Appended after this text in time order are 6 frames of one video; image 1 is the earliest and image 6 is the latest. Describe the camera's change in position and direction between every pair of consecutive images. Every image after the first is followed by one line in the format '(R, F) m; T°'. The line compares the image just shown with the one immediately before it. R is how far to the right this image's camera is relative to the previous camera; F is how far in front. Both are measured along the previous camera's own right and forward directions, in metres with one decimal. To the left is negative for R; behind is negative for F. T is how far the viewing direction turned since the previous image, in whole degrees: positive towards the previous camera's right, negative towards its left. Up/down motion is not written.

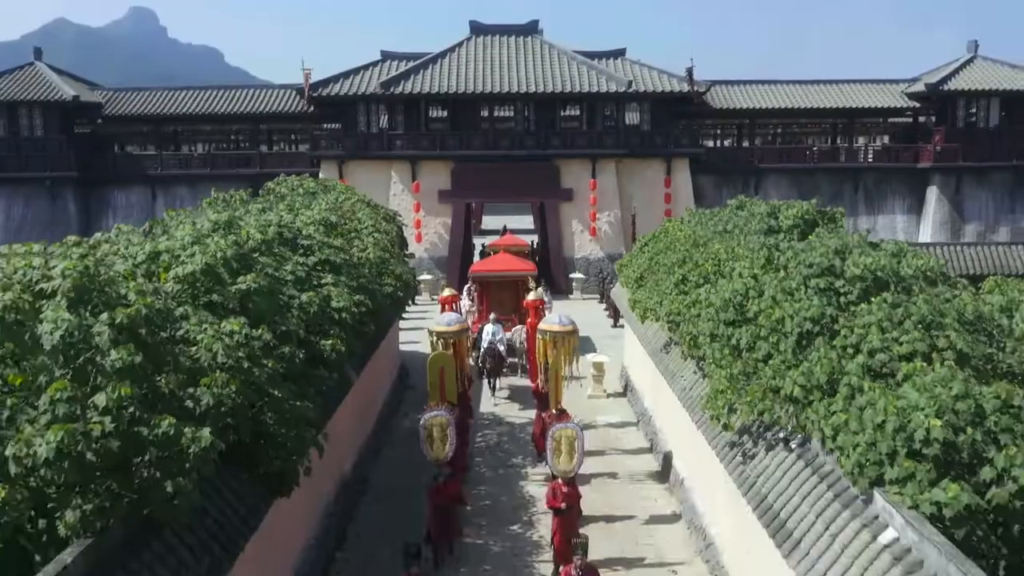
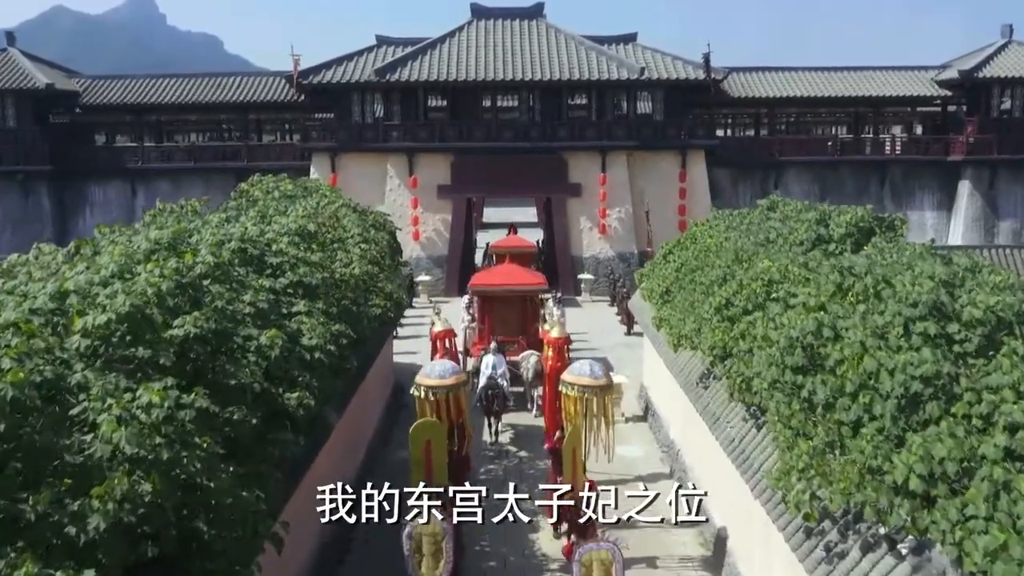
(-0.1, +1.8) m; 0°
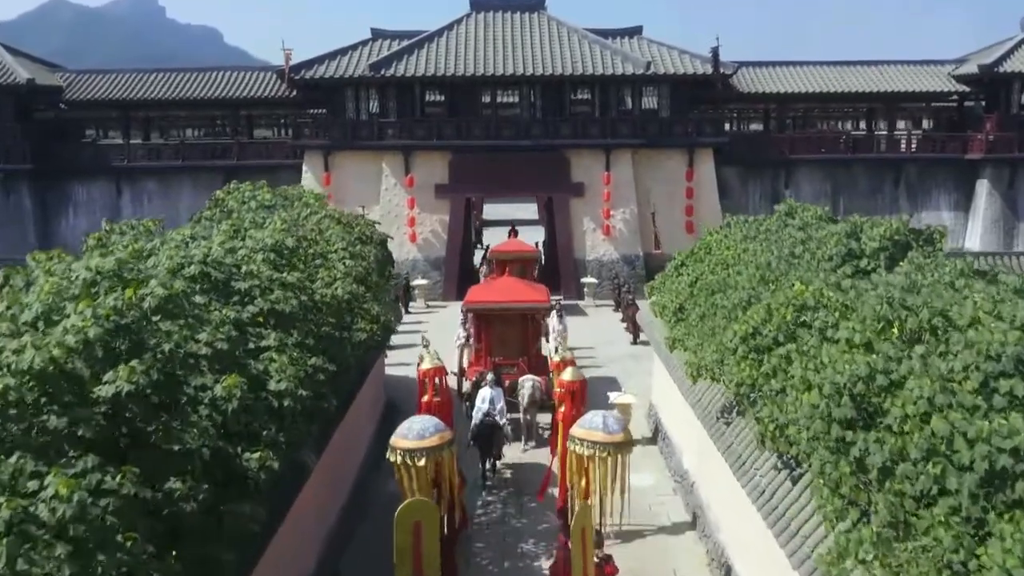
(0.0, +1.1) m; 0°
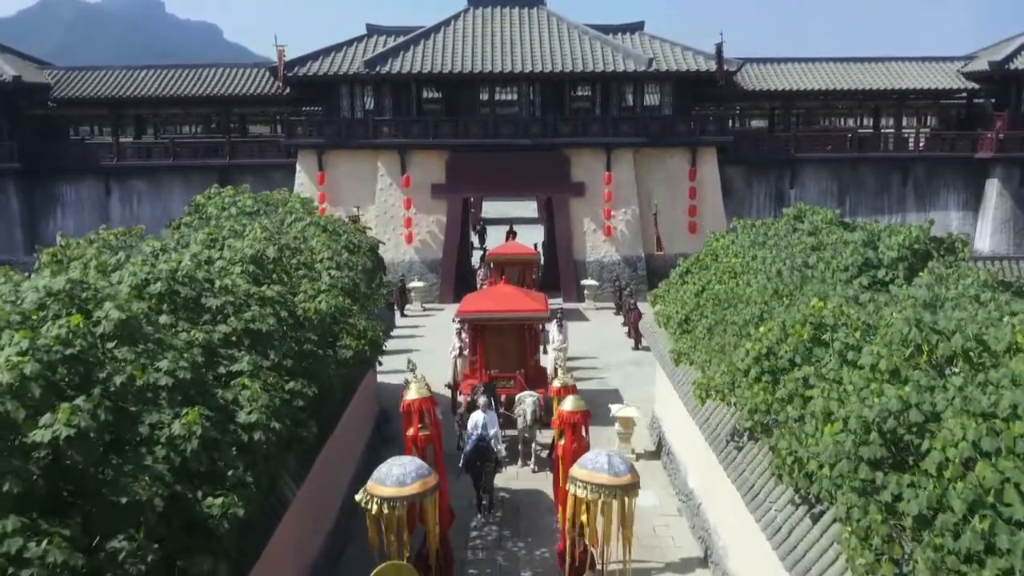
(0.0, +0.6) m; 0°
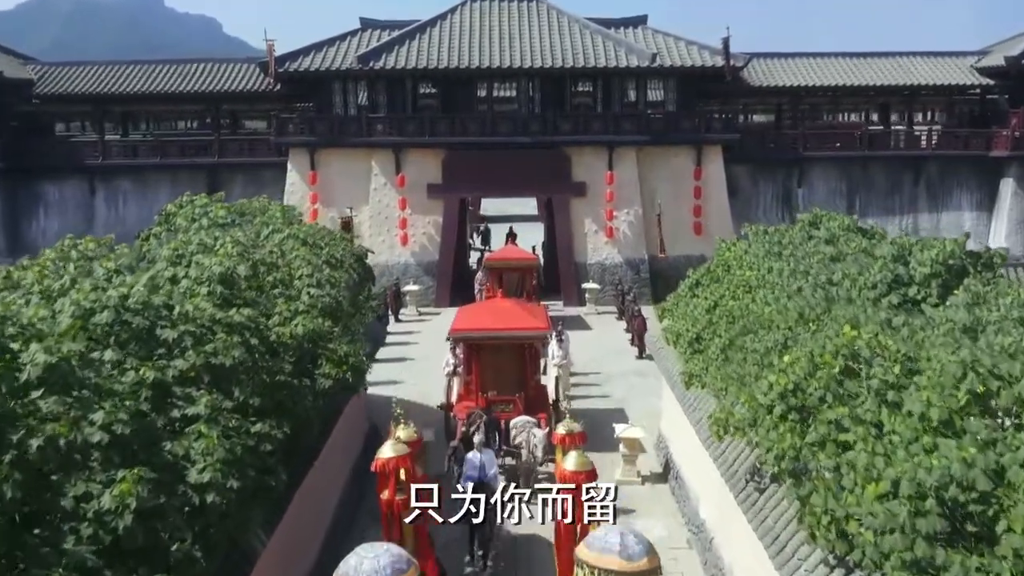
(0.0, +0.9) m; 0°
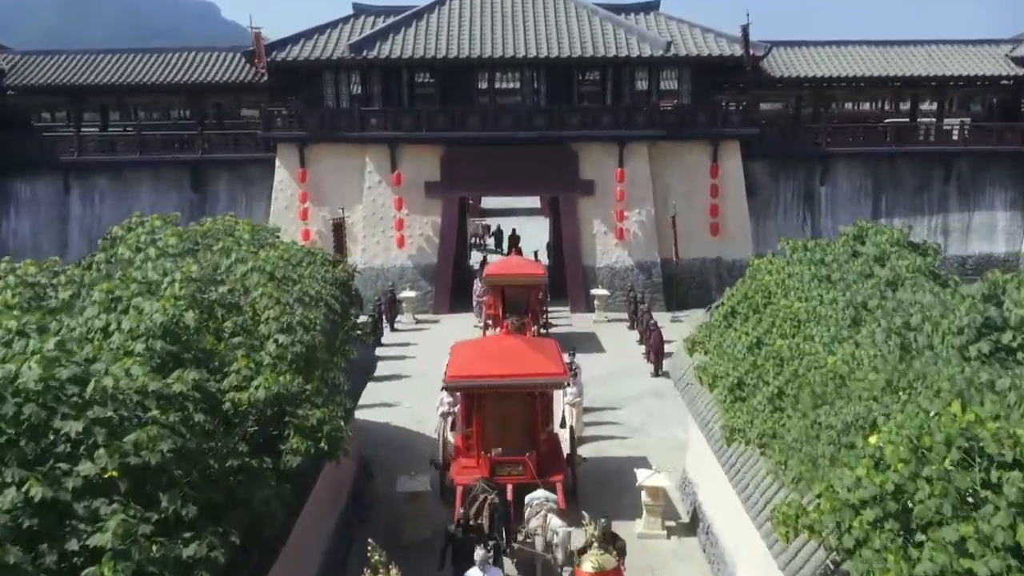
(-0.1, +1.6) m; 0°
